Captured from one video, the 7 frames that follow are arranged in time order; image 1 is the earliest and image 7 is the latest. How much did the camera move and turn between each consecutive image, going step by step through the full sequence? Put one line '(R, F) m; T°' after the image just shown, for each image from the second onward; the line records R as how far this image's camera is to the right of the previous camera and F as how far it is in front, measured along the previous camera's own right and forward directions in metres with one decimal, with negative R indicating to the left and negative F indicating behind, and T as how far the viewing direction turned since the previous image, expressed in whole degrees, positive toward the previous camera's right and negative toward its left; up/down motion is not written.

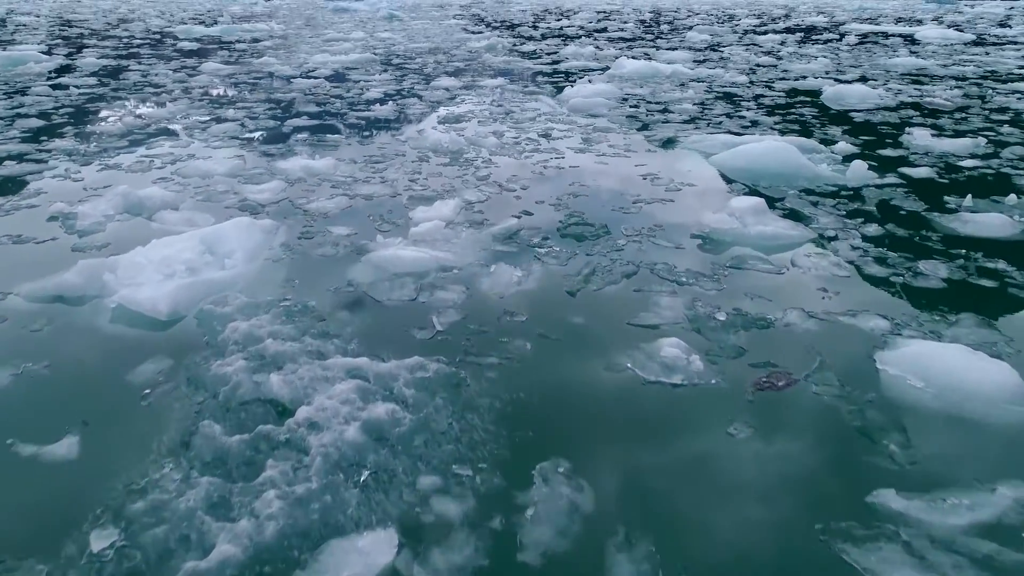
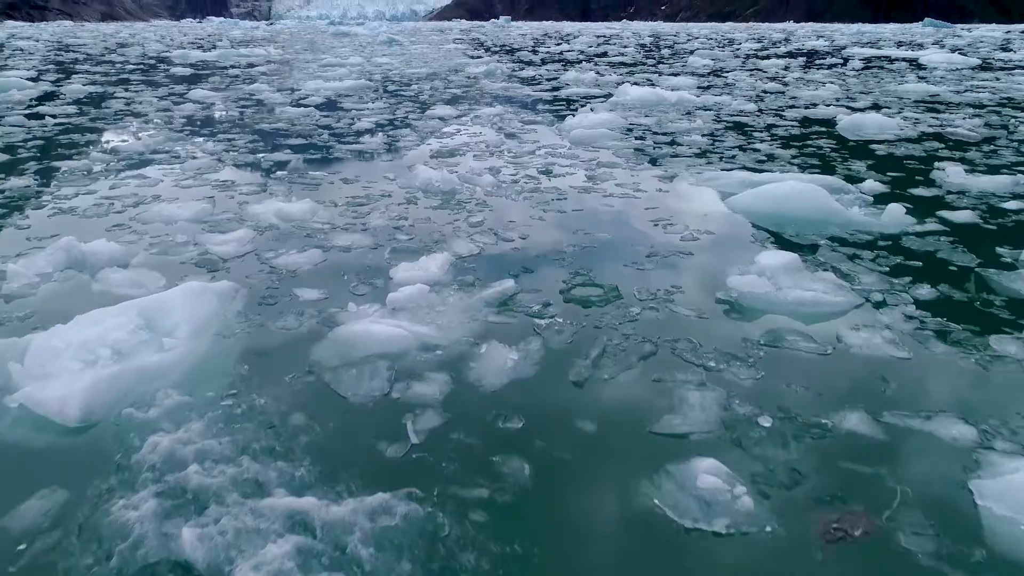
(0.0, +0.5) m; 0°
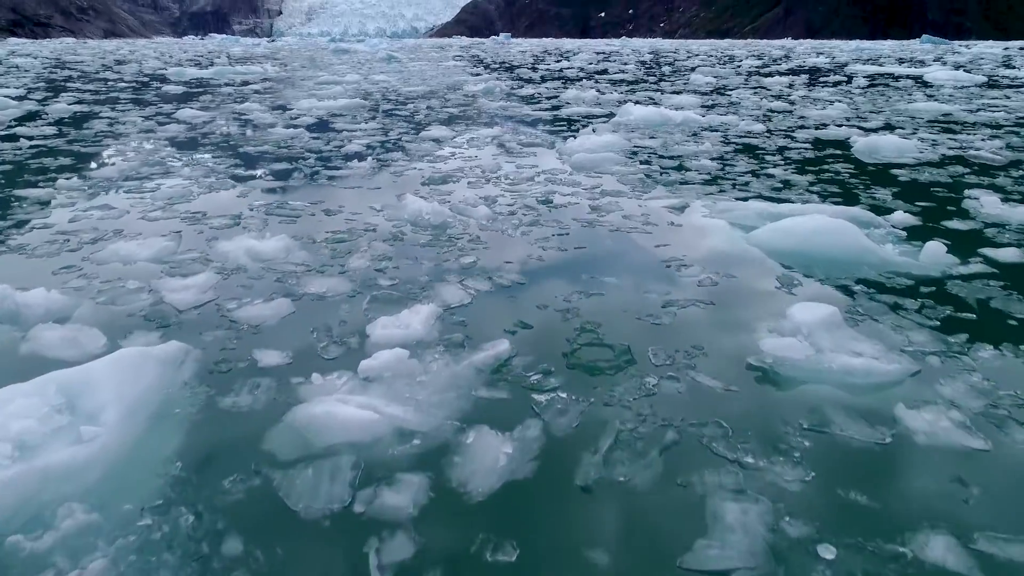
(0.0, +0.5) m; 0°
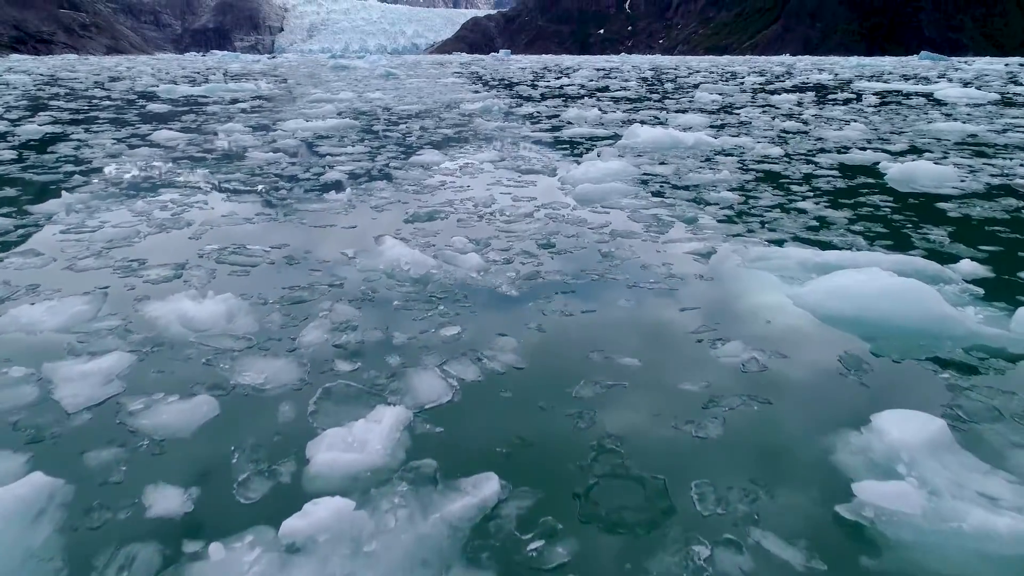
(0.0, +0.8) m; 0°
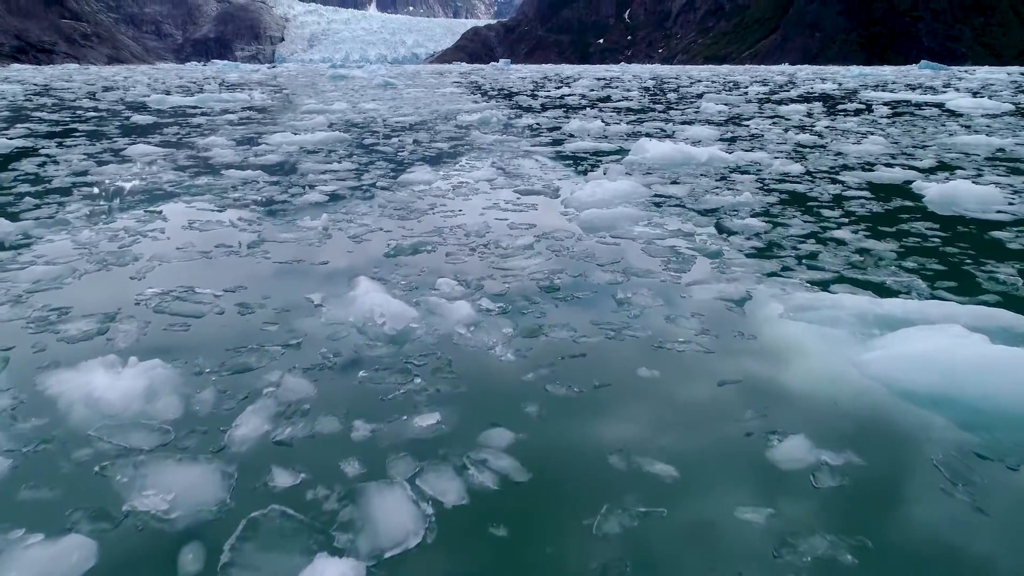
(0.0, +0.7) m; 0°
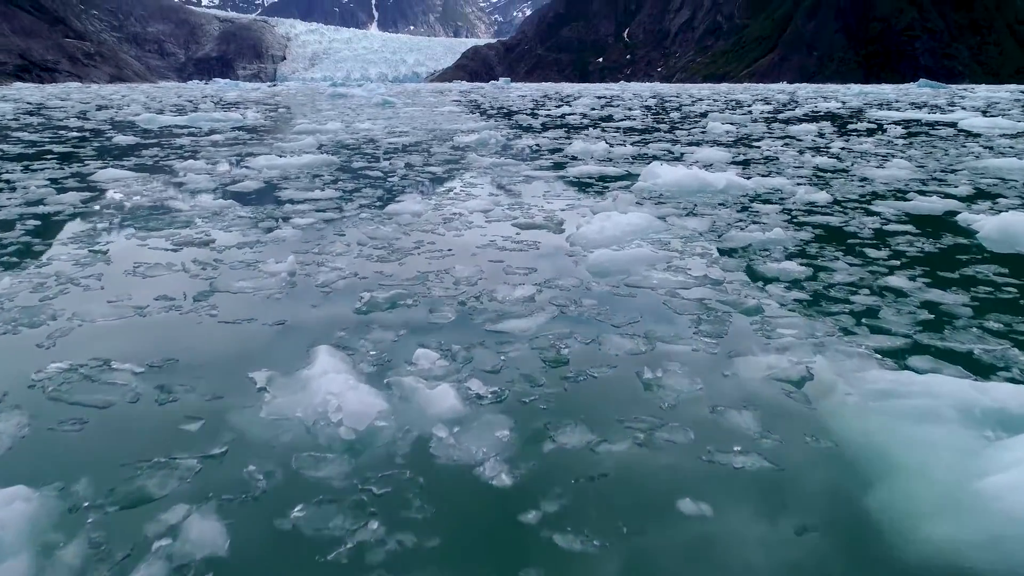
(0.0, +0.8) m; 0°
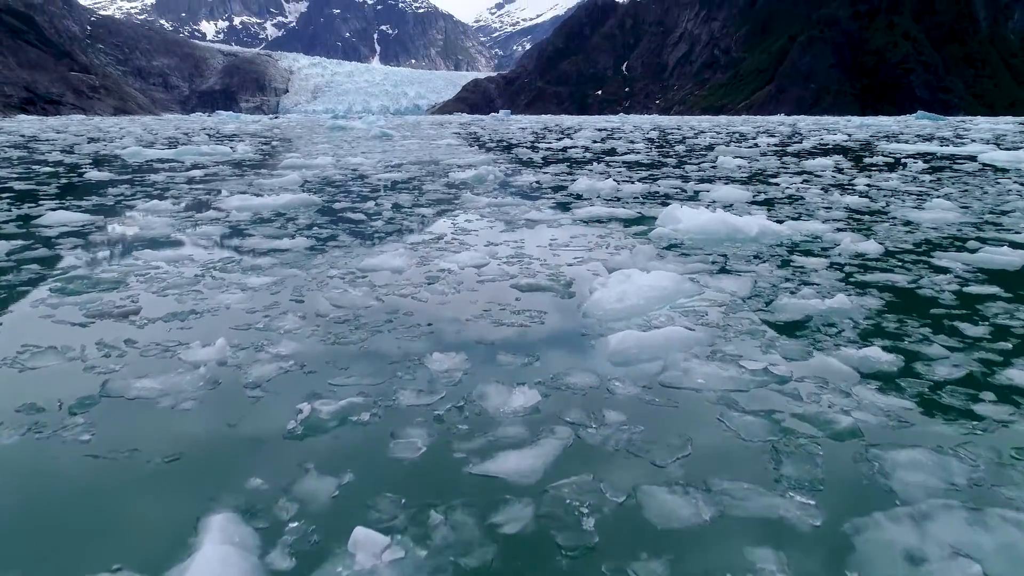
(0.0, +1.1) m; 0°
